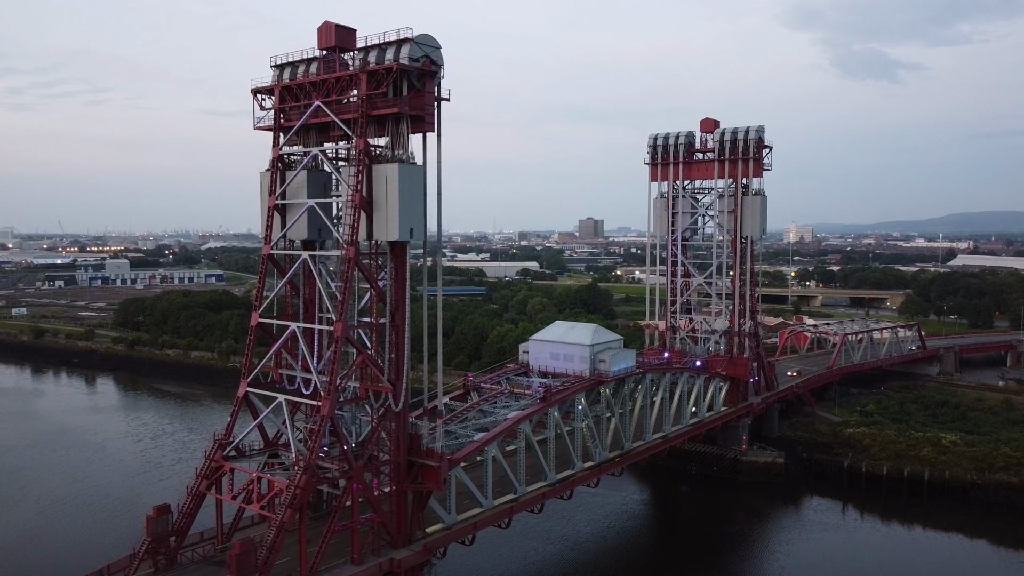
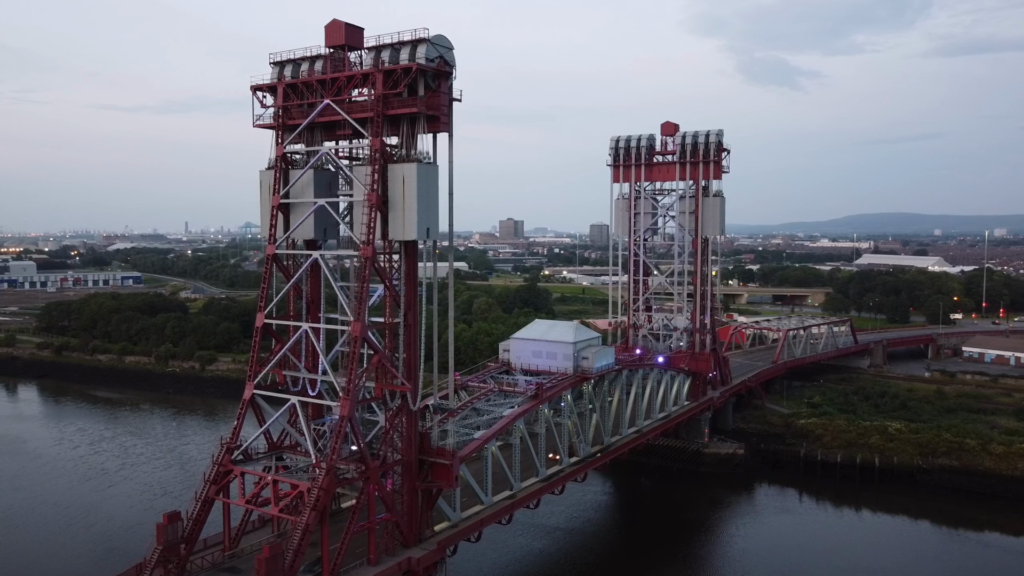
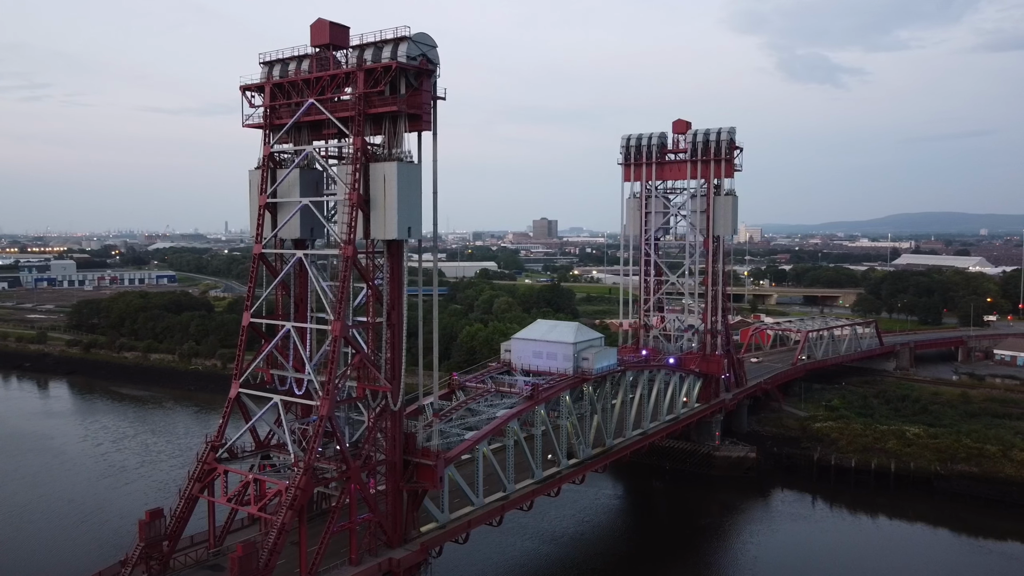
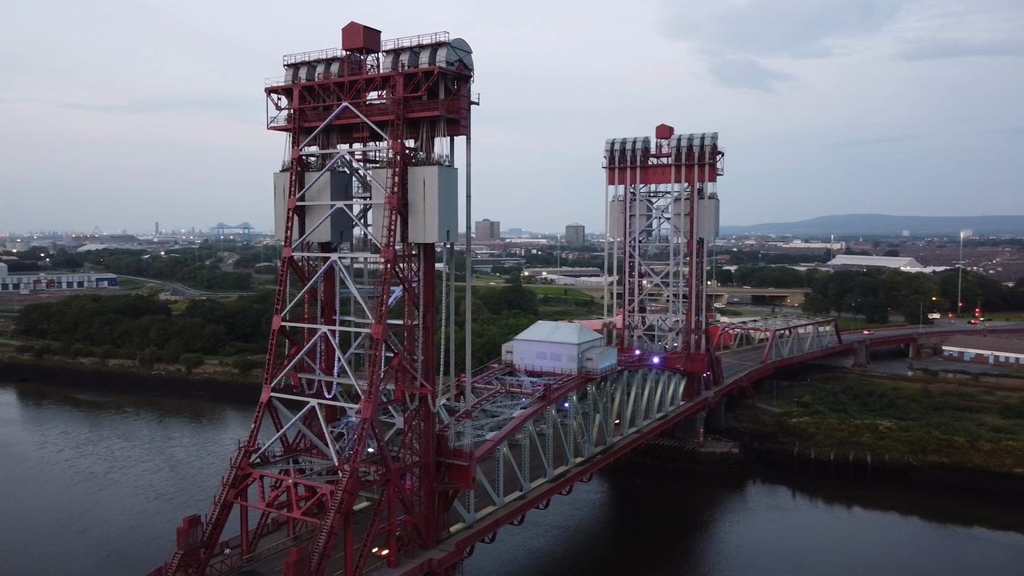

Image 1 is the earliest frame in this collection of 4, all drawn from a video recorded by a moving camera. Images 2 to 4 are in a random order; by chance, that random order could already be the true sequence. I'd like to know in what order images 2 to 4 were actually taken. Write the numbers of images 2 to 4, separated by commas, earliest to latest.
3, 2, 4
